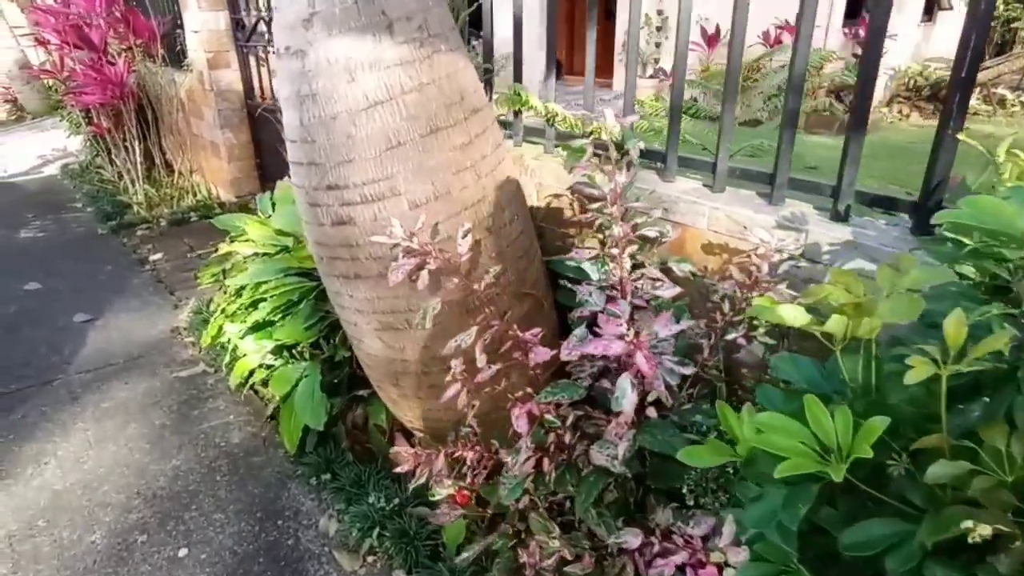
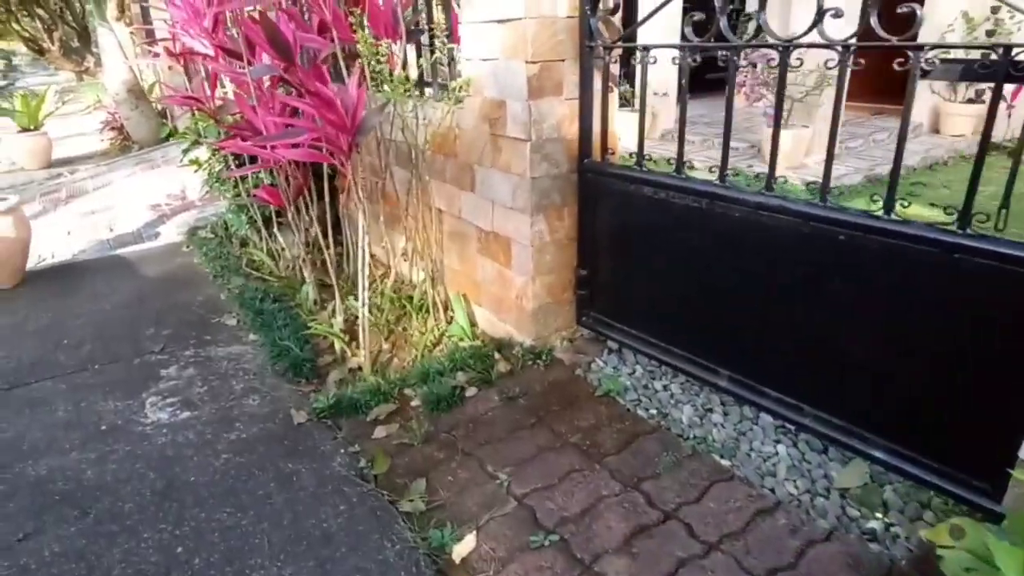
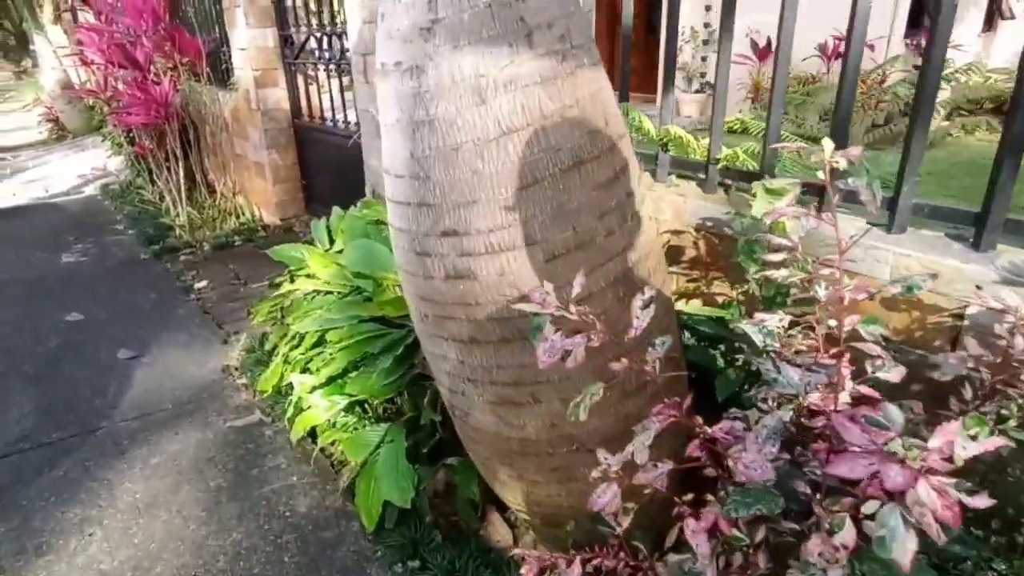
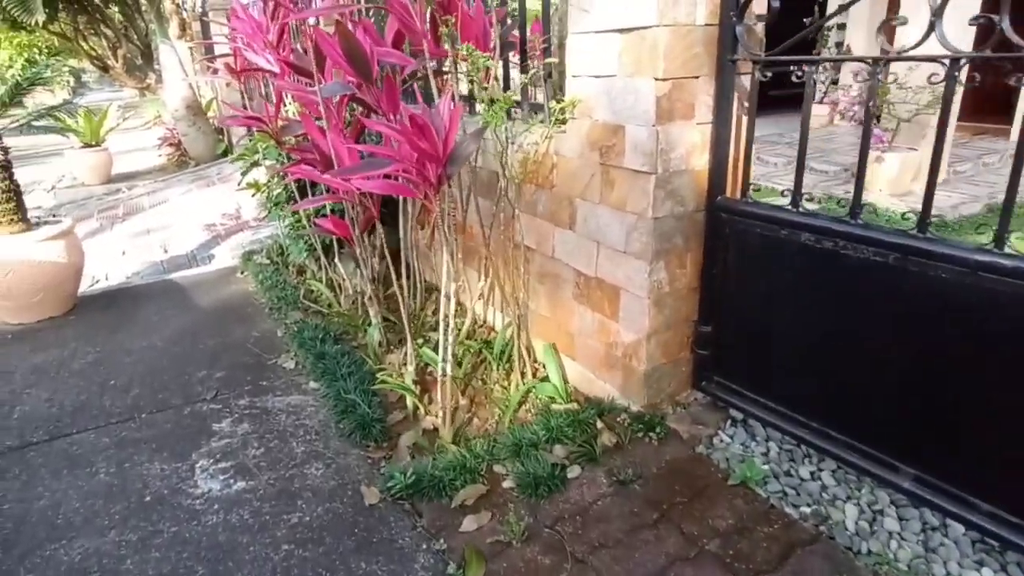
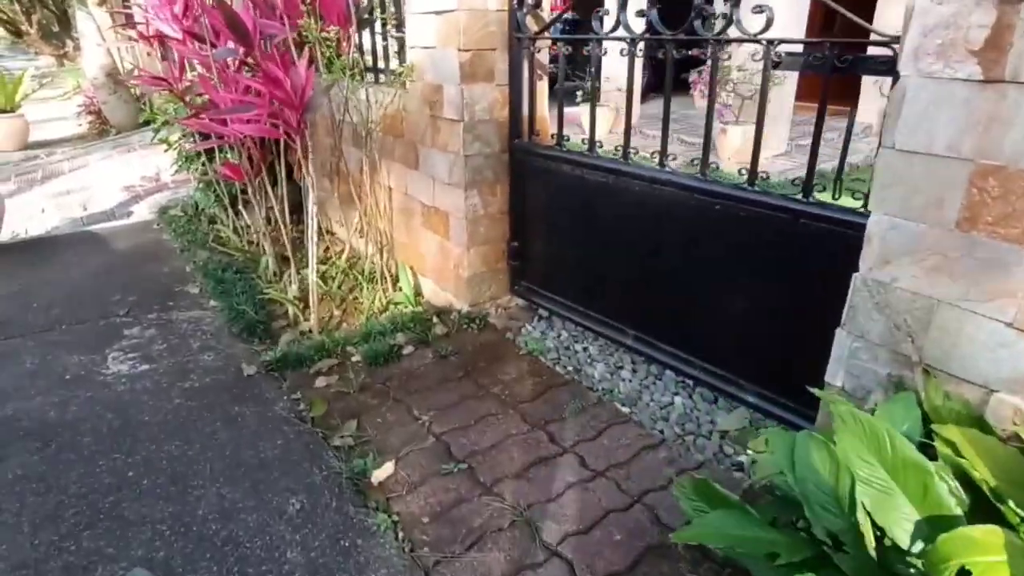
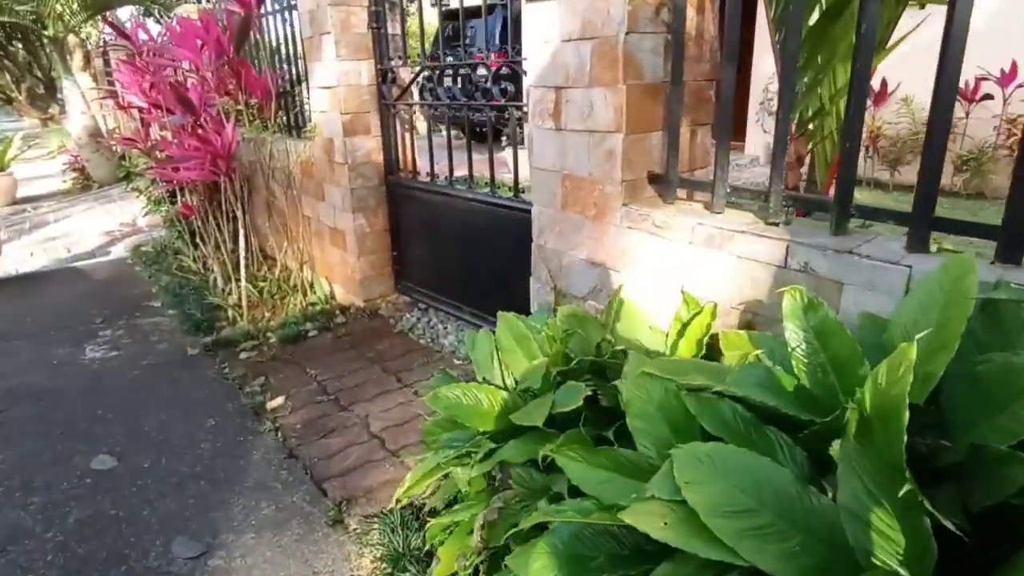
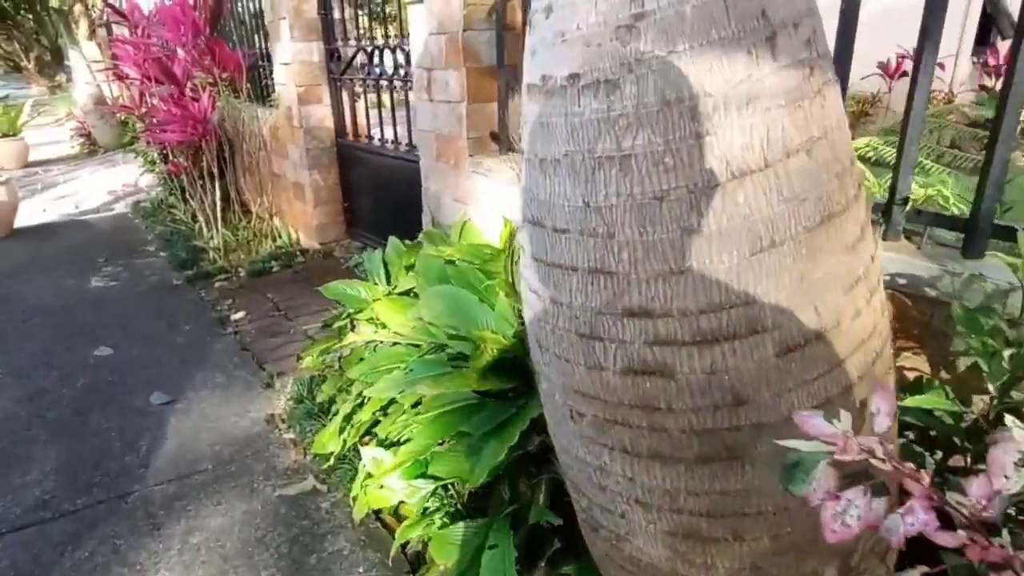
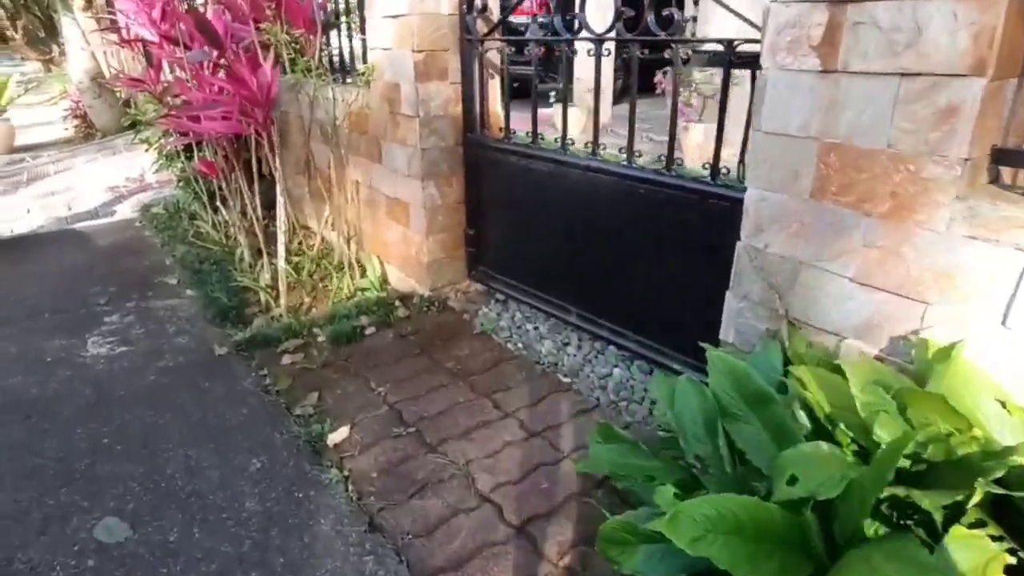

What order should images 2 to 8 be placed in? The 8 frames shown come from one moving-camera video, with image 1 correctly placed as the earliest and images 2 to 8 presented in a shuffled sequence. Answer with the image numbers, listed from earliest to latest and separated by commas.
3, 7, 6, 8, 5, 2, 4
